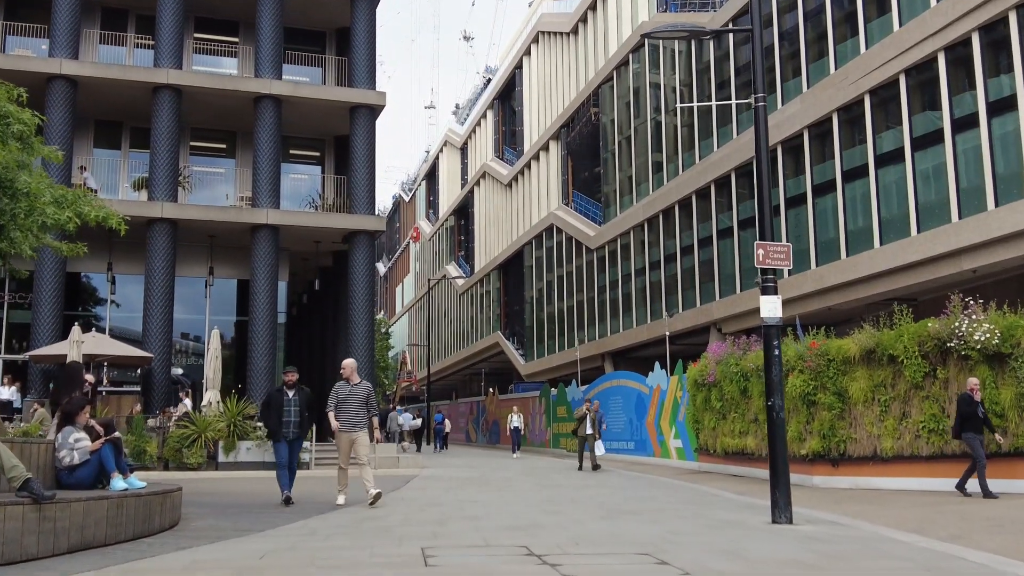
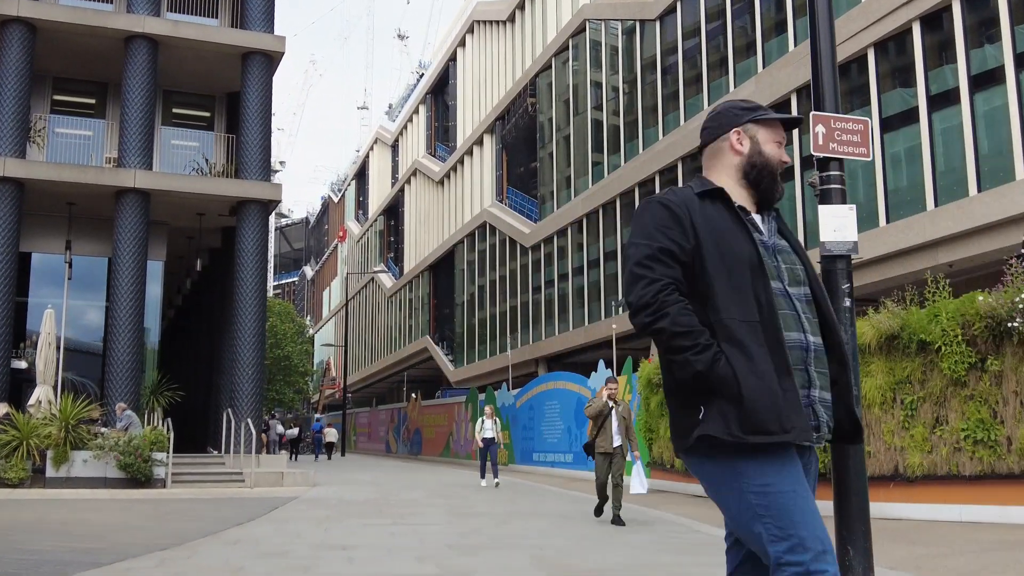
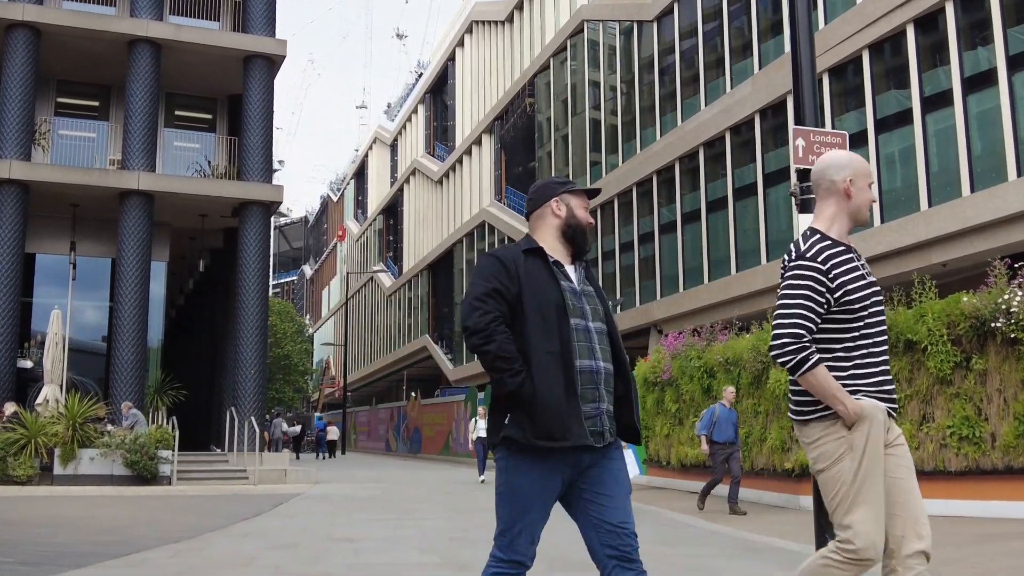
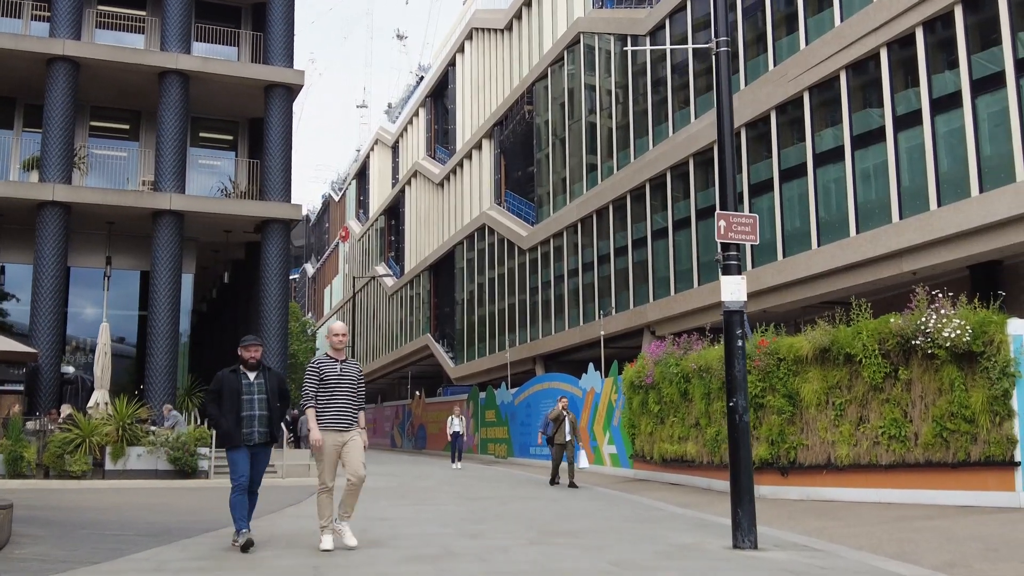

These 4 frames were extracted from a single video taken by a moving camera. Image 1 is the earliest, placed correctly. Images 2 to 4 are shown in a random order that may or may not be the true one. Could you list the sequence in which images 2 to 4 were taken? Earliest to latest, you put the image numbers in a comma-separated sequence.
4, 3, 2
